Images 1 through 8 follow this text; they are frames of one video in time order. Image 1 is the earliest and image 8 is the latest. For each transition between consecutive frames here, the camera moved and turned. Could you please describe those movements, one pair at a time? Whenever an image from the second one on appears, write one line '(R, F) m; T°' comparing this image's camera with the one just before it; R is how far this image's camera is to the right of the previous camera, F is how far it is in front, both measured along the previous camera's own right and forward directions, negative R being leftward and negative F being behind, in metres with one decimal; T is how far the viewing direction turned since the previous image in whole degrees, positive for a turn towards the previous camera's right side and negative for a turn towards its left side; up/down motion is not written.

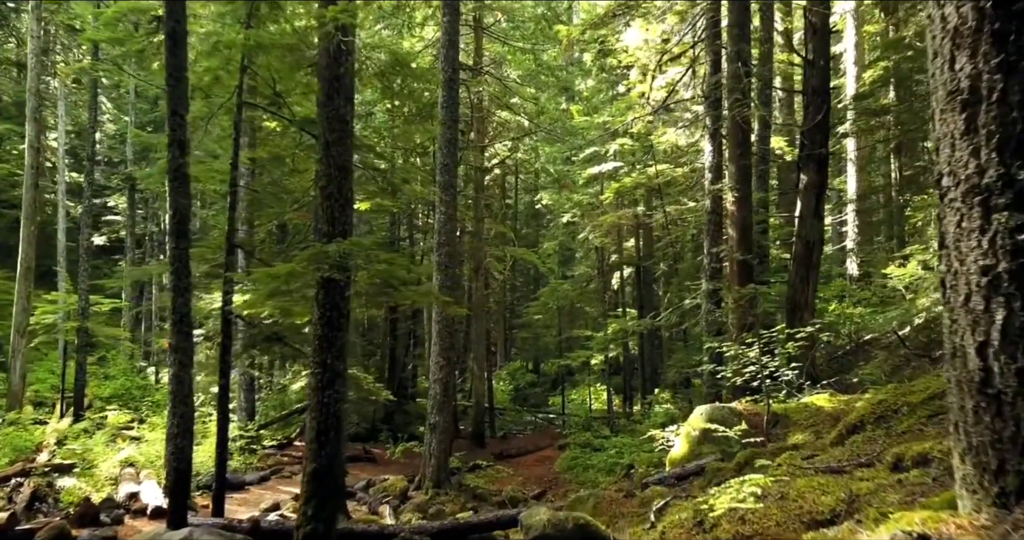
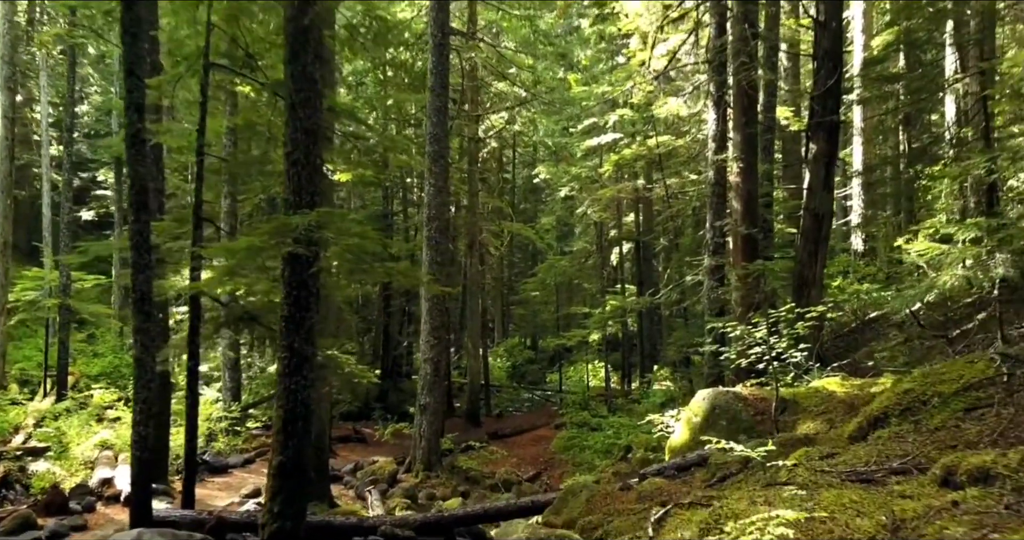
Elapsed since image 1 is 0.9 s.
(+0.1, +0.6) m; 0°
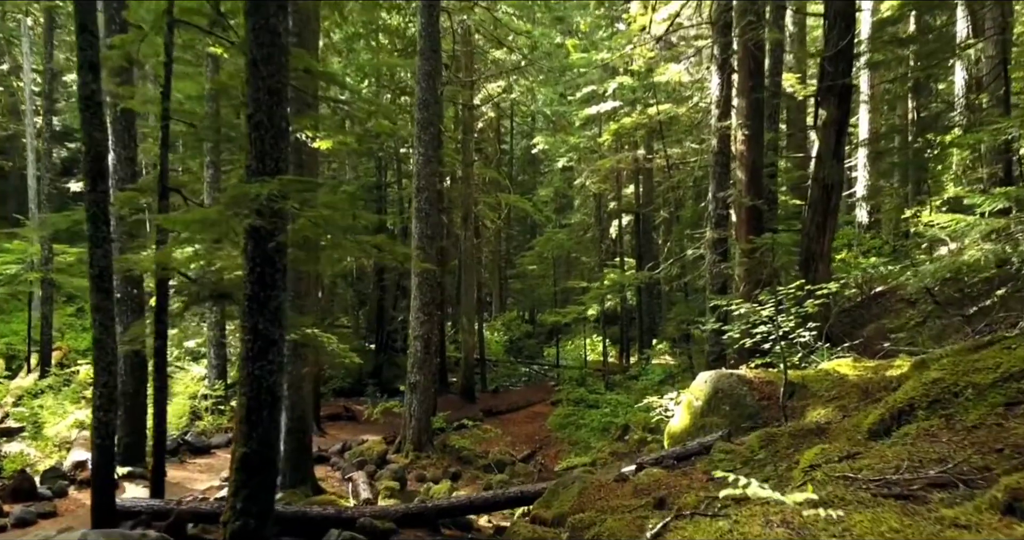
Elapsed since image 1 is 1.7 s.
(+0.1, +0.5) m; 0°
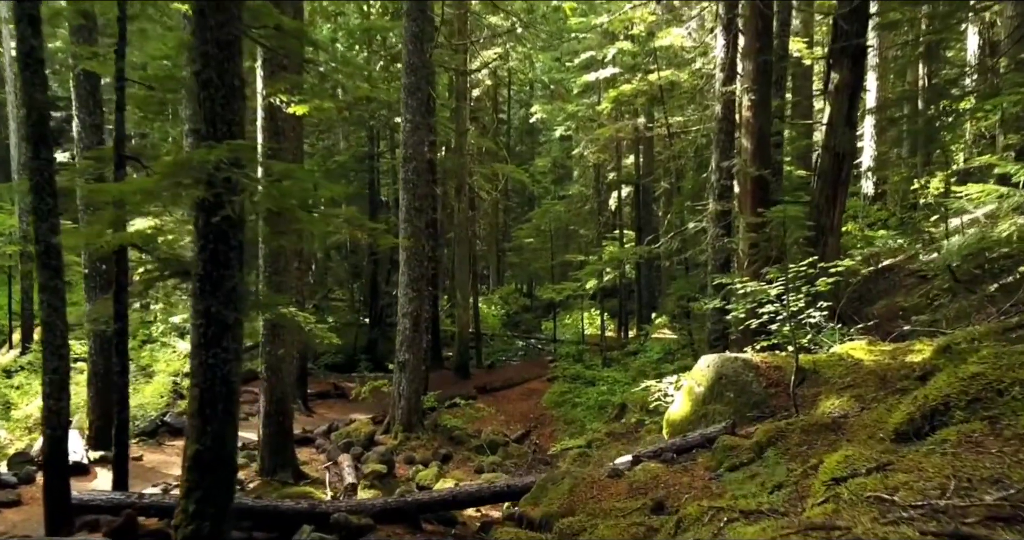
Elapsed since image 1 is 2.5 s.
(+0.1, +0.6) m; 0°
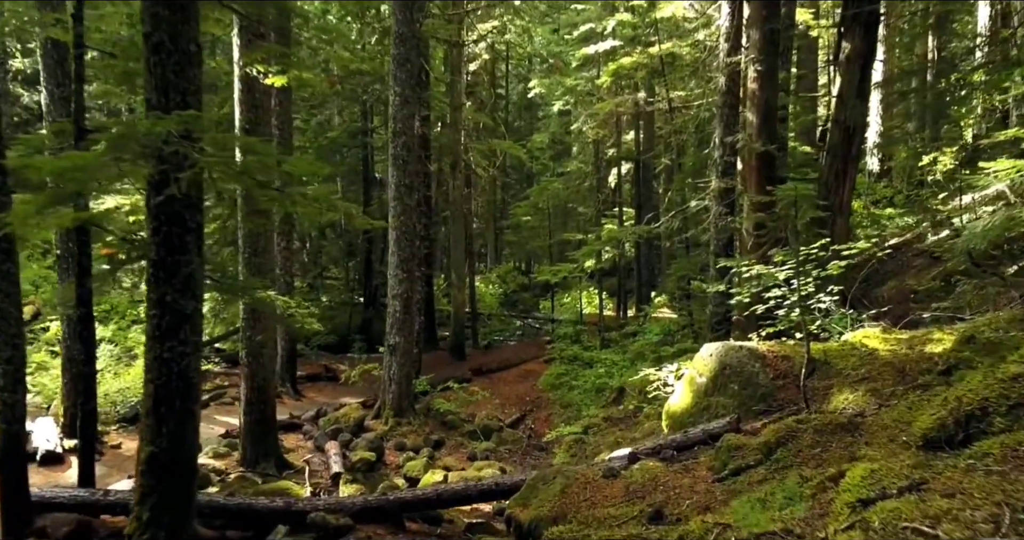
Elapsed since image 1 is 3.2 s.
(+0.1, +0.5) m; 0°
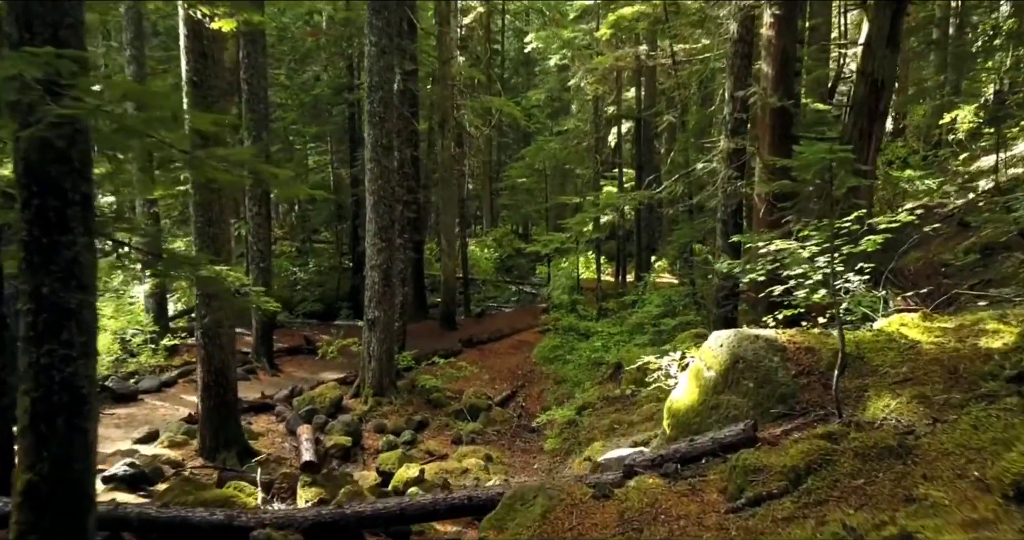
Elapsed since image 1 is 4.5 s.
(+0.2, +0.9) m; 0°
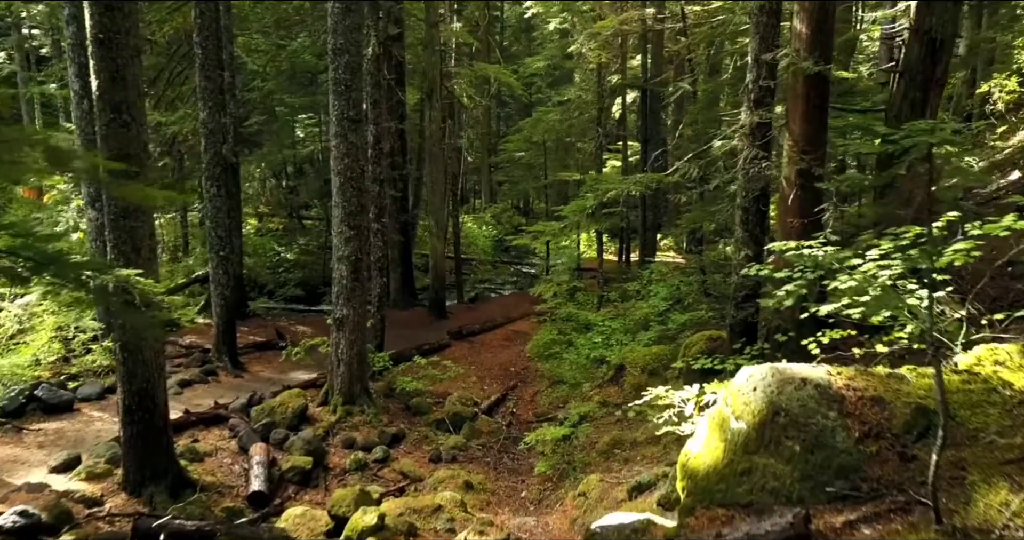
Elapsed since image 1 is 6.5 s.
(+0.2, +1.3) m; 0°
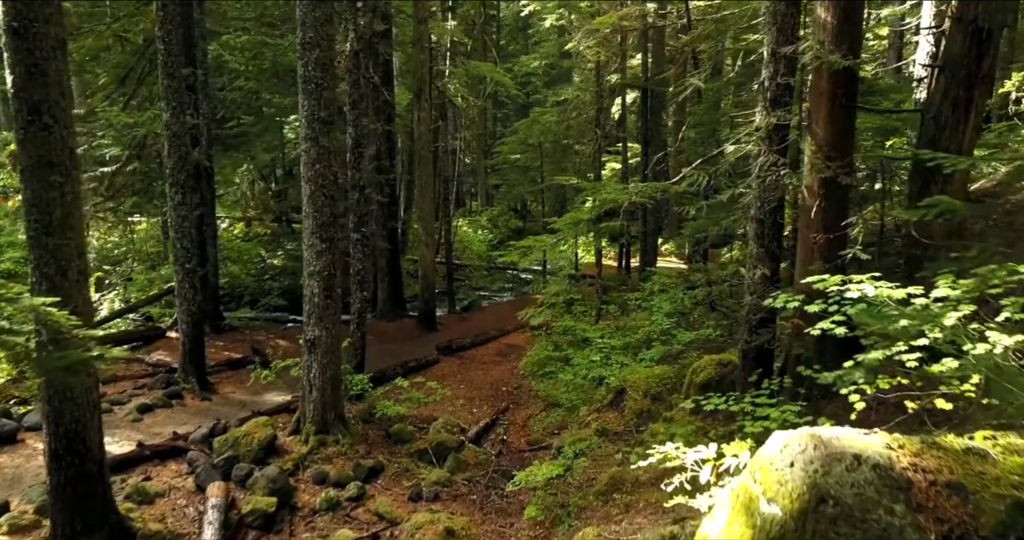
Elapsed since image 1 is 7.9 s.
(+0.1, +0.9) m; 0°
